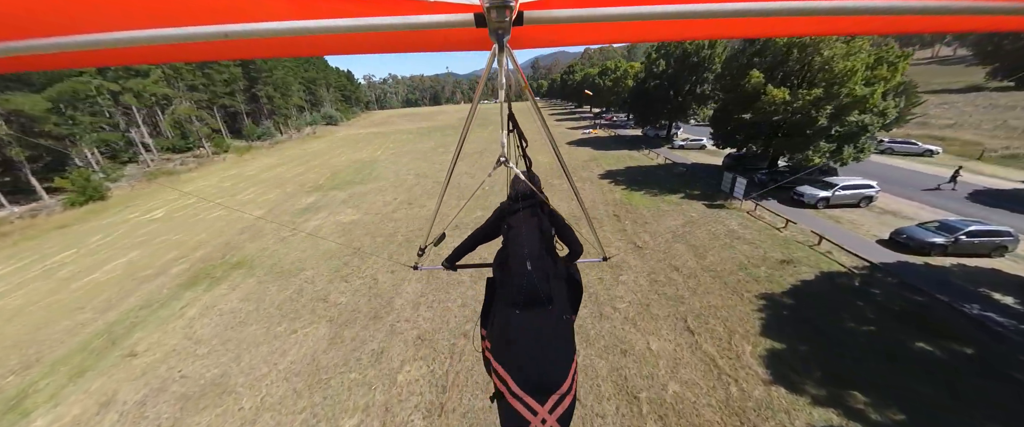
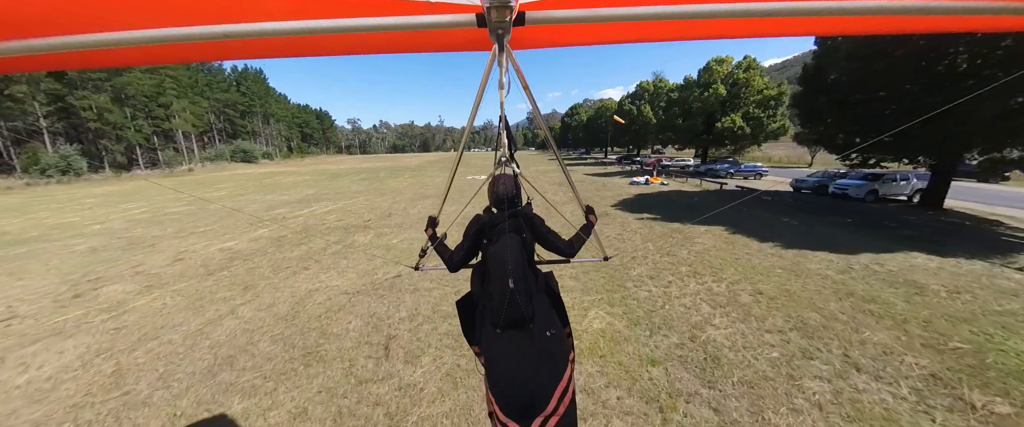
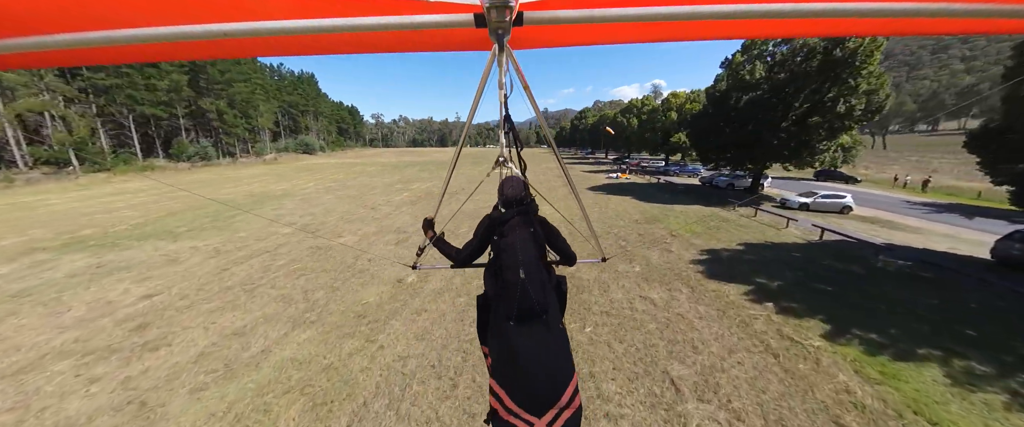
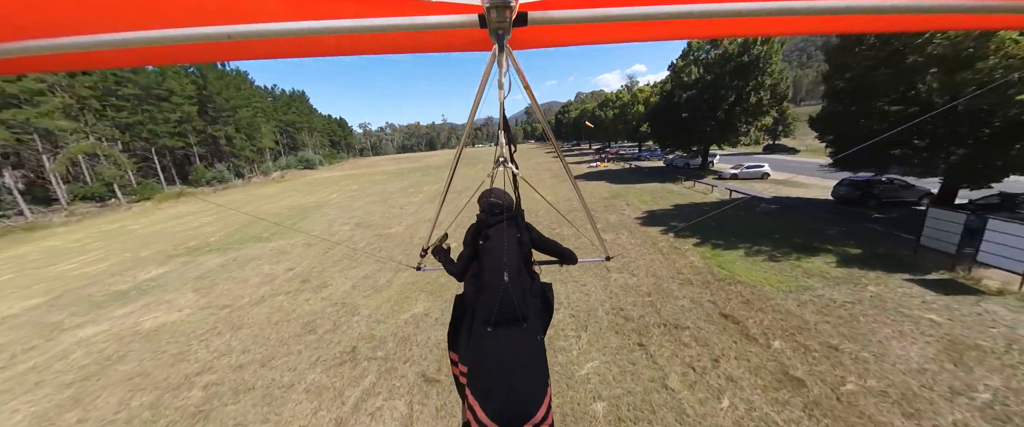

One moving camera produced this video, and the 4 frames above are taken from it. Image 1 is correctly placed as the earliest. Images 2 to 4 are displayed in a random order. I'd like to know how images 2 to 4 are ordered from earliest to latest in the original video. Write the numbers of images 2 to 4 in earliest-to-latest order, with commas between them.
4, 3, 2
